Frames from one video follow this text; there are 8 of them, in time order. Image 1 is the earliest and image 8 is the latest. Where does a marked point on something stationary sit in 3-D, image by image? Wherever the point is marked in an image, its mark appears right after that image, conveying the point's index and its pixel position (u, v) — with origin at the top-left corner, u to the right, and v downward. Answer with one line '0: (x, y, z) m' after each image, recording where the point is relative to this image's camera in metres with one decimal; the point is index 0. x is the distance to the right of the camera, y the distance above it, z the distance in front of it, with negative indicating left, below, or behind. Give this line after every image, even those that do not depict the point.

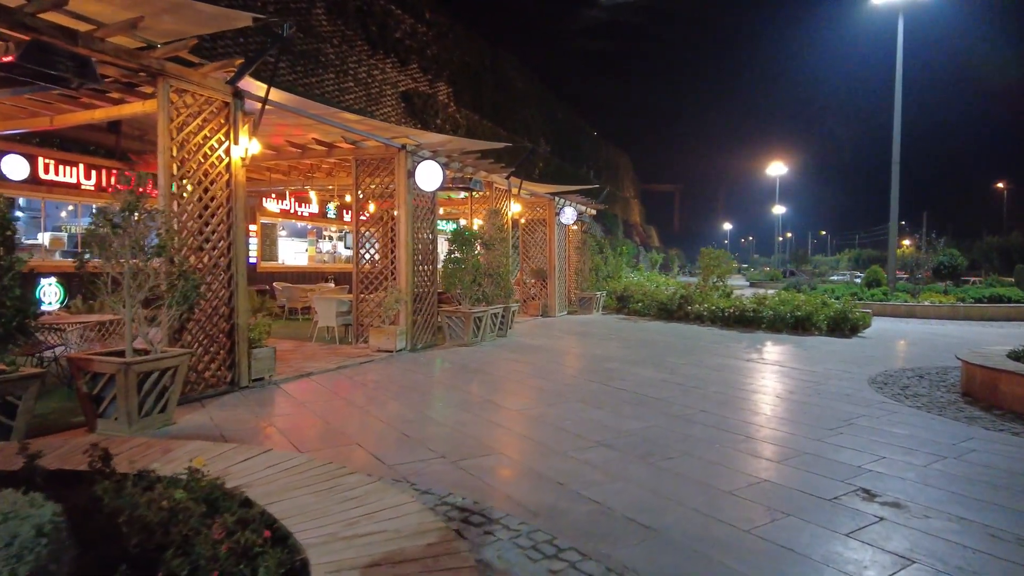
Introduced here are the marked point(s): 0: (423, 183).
0: (-1.1, +1.2, +7.6) m
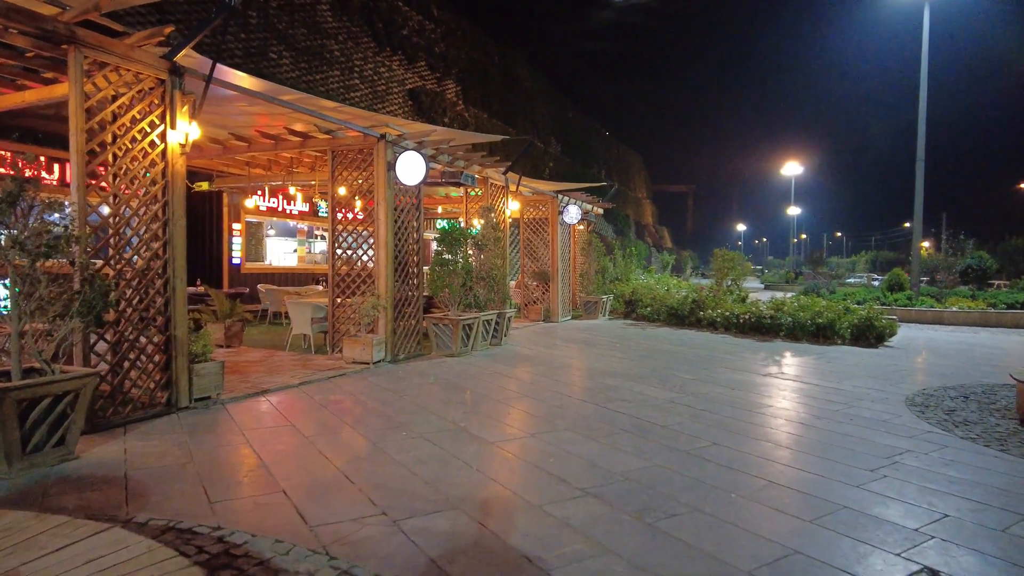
0: (-1.1, +1.2, +6.9) m
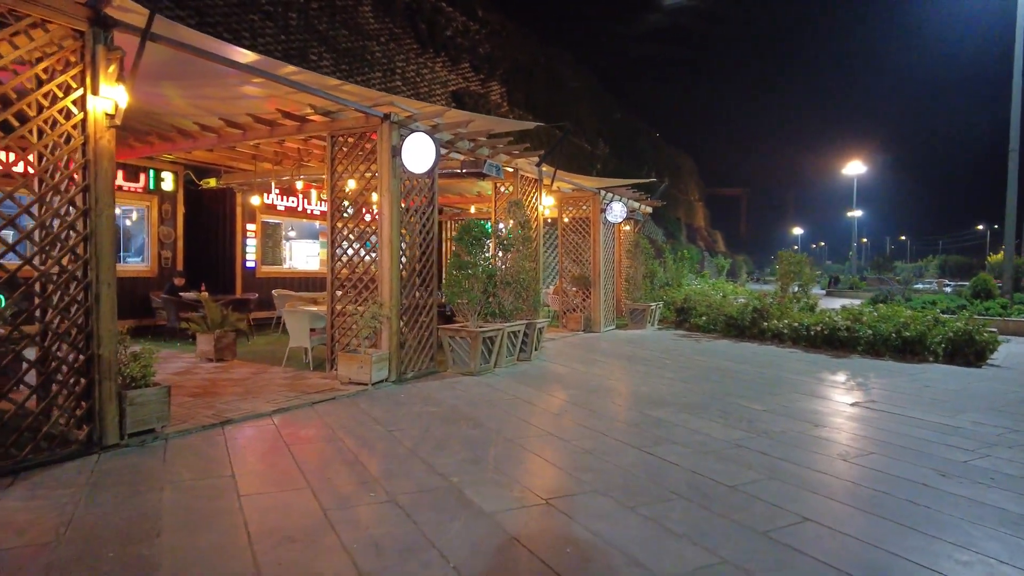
0: (-0.9, +1.1, +5.8) m
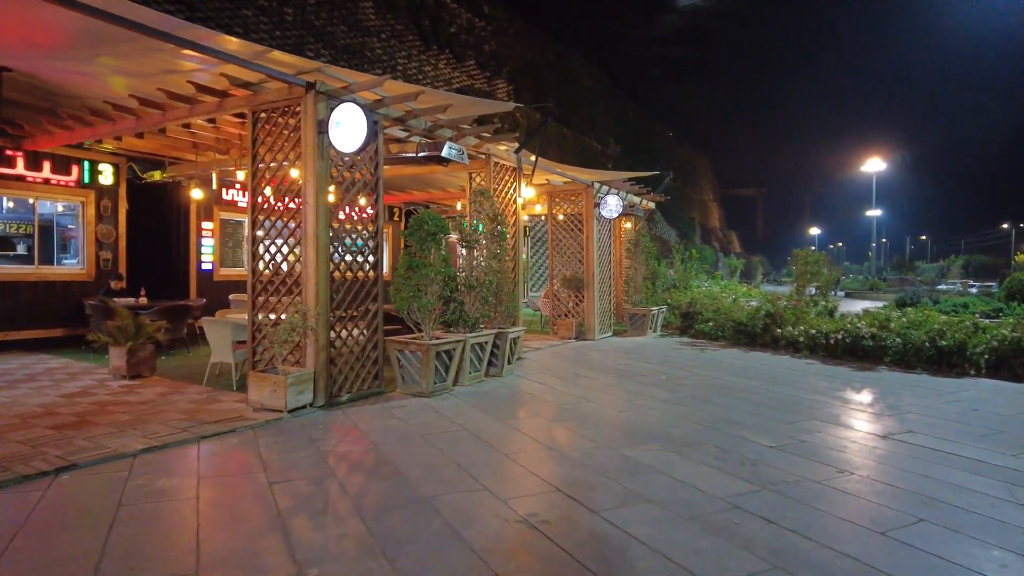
0: (-1.3, +1.1, +4.8) m
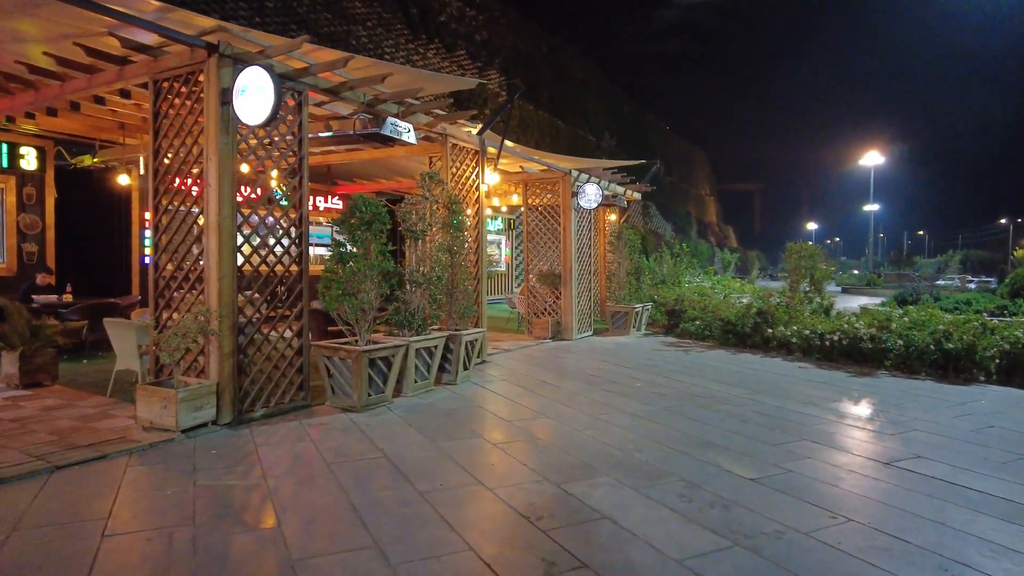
0: (-1.7, +1.1, +4.1) m
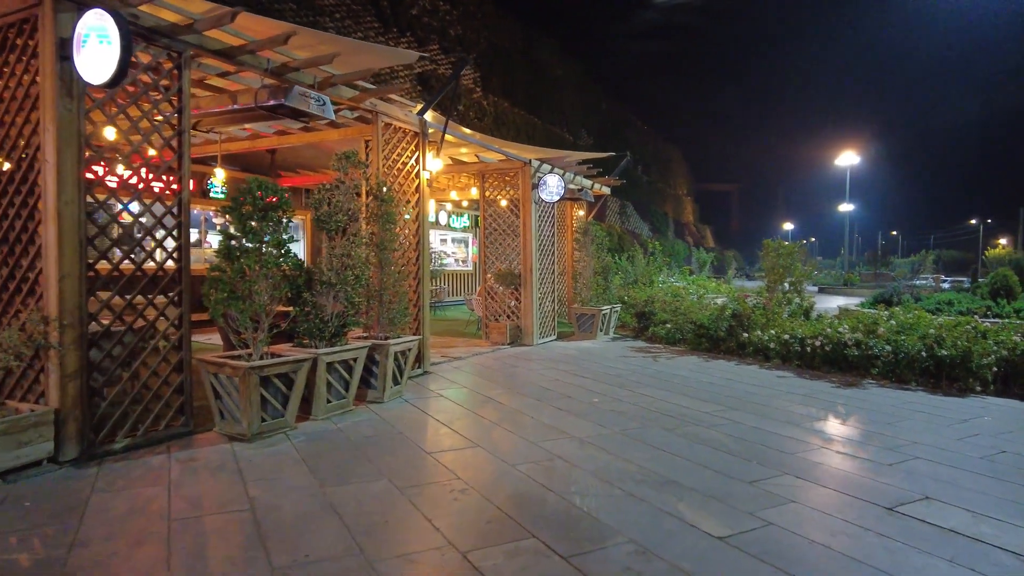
0: (-2.1, +1.1, +3.2) m
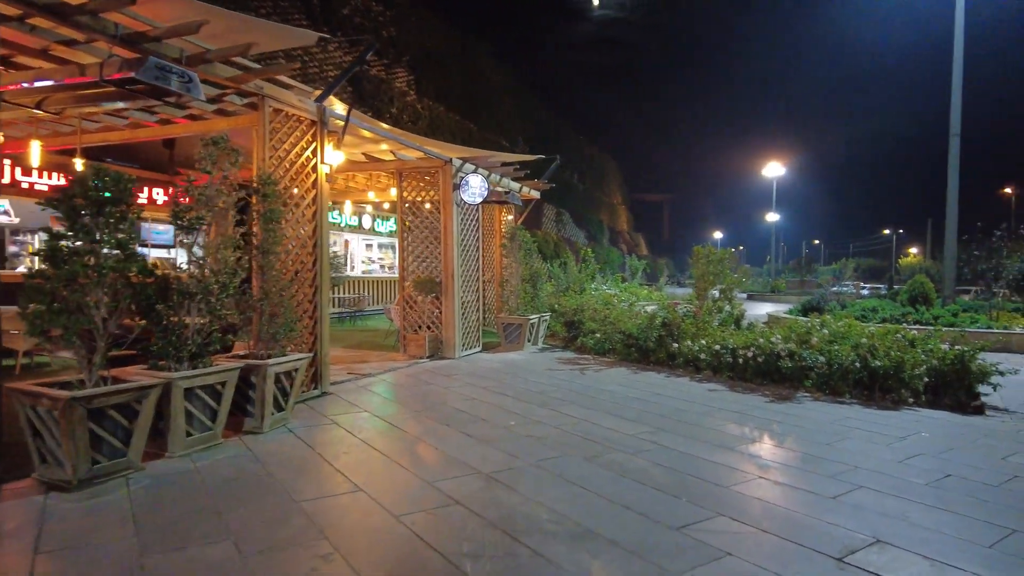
0: (-2.6, +1.0, +2.4) m
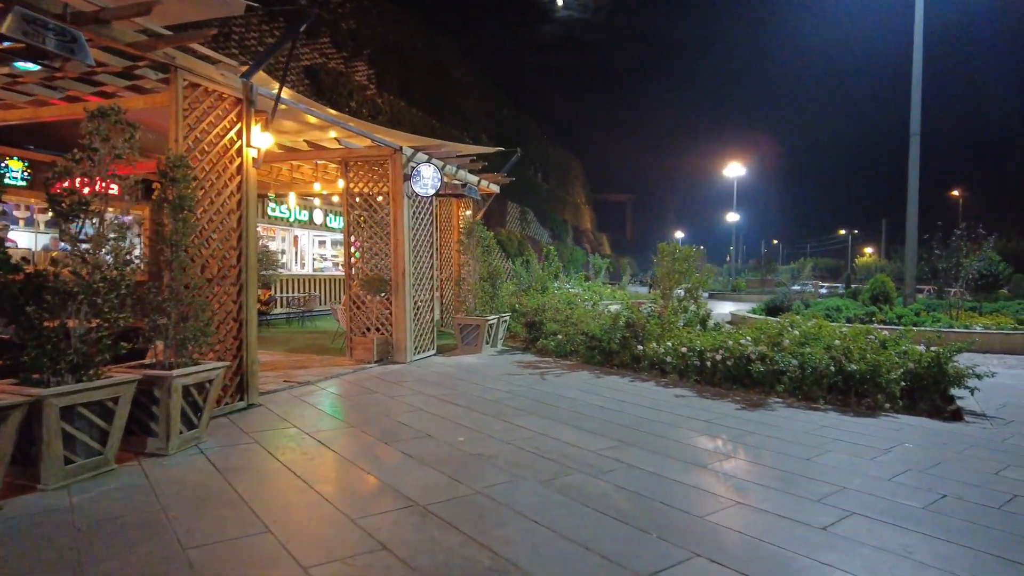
0: (-2.8, +1.0, +1.8) m
